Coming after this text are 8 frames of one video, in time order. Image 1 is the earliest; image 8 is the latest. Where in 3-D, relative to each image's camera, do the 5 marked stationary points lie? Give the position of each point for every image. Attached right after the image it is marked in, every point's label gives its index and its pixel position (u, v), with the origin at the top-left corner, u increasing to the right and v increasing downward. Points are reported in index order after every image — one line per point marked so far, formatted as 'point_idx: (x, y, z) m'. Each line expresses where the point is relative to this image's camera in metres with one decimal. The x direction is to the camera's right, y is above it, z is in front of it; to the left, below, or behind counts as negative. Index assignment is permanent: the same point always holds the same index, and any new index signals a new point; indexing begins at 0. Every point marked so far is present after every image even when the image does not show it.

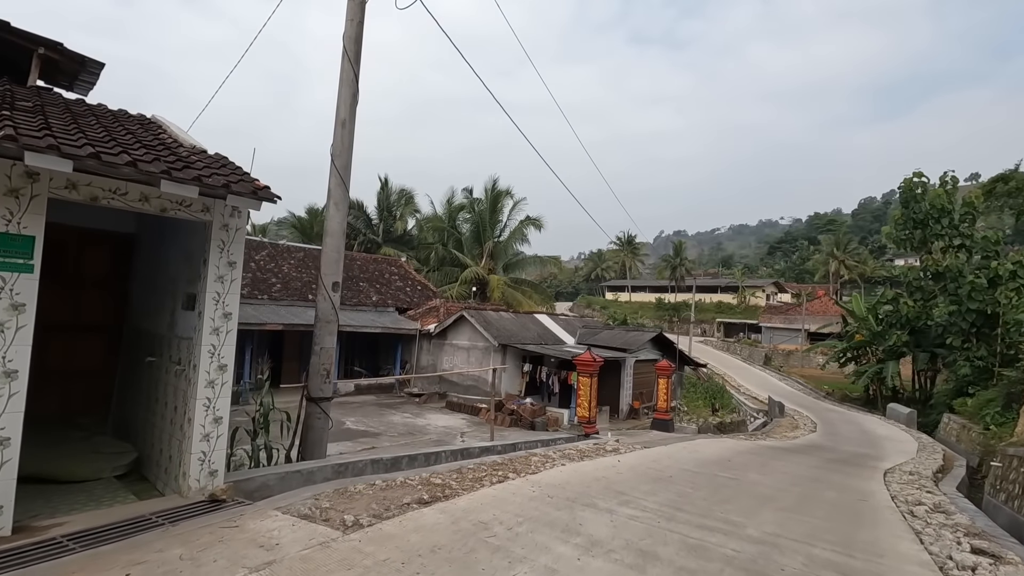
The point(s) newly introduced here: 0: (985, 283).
0: (+17.6, +0.2, +19.9) m
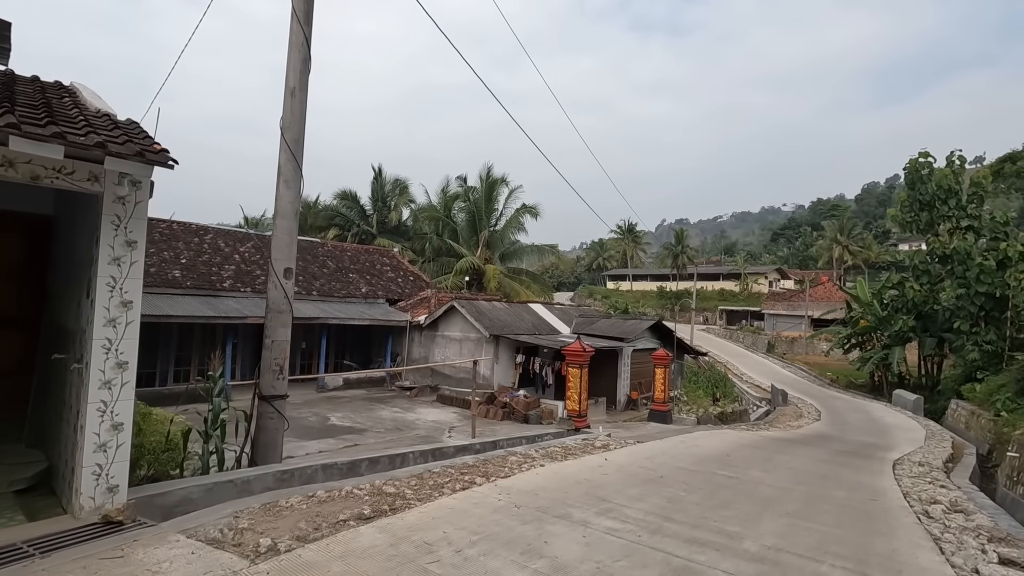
0: (+17.4, +0.8, +19.4) m
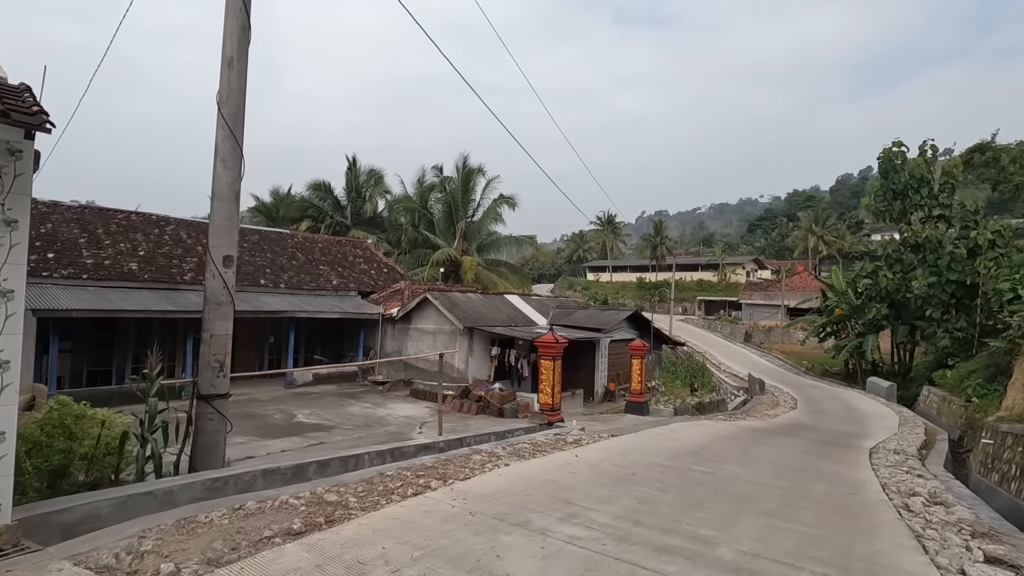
0: (+16.5, +1.3, +19.6) m
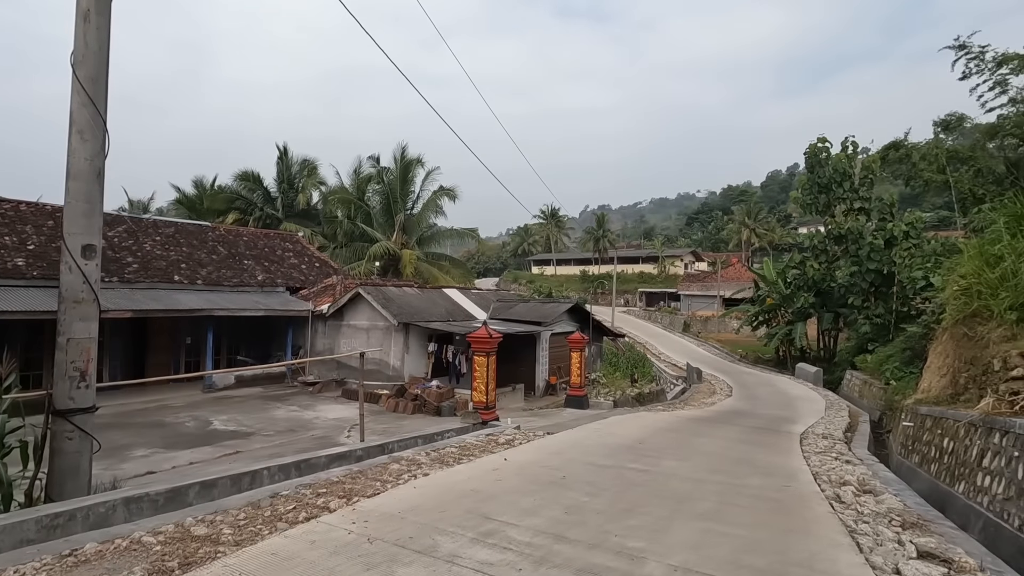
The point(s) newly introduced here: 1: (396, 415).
0: (+14.3, +1.7, +20.7) m
1: (-2.4, -2.6, +11.2) m
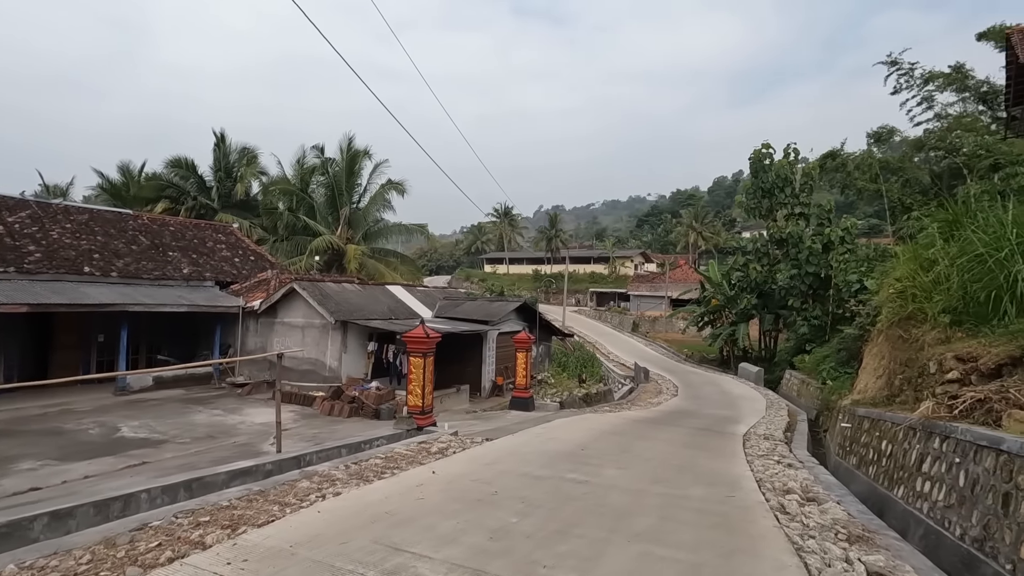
0: (+12.4, +1.6, +21.5) m
1: (-3.5, -2.5, +10.5) m
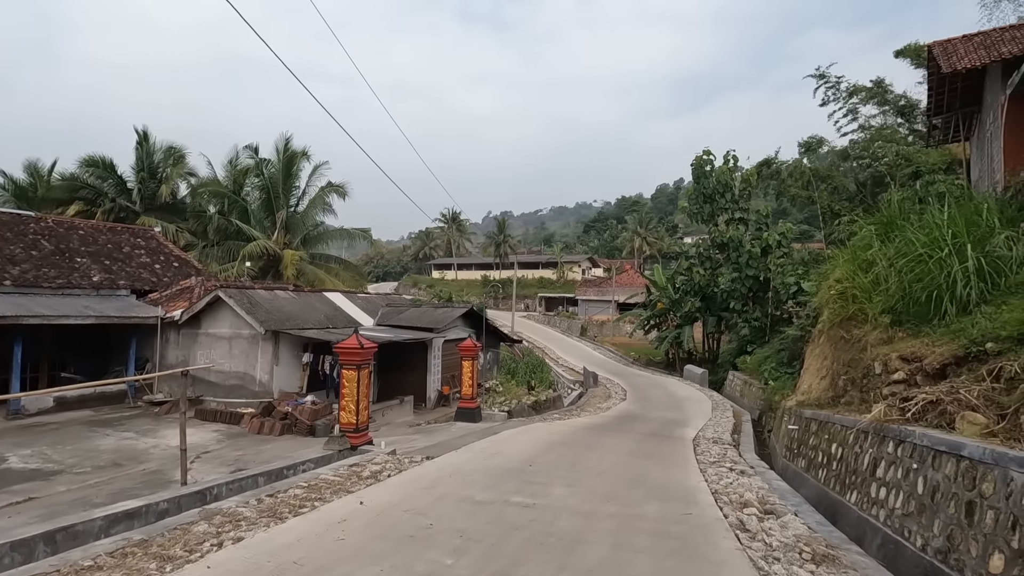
0: (+10.2, +1.5, +22.1) m
1: (-4.5, -2.7, +9.7) m
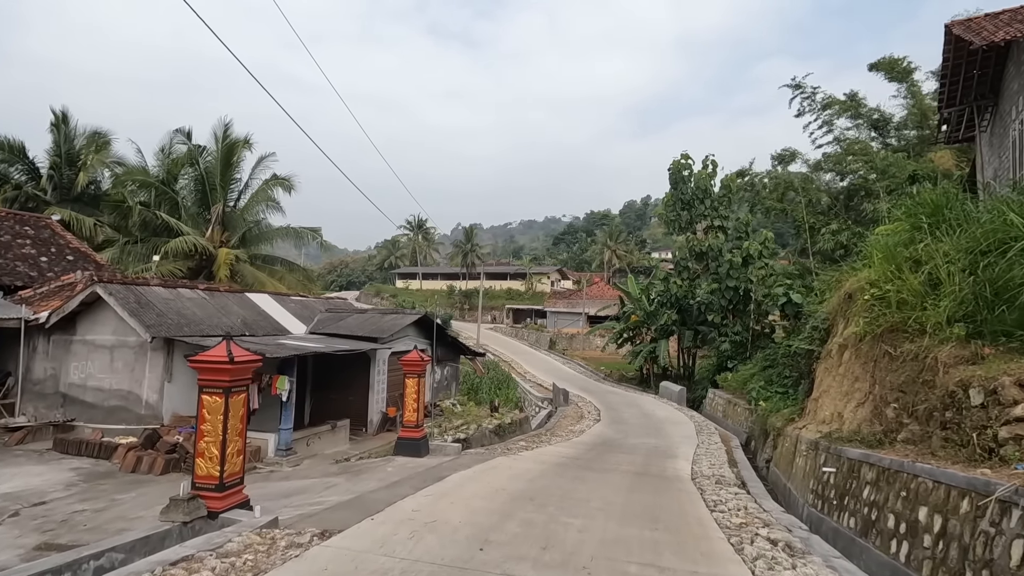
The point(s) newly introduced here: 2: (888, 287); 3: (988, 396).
0: (+8.9, +1.0, +20.7) m
1: (-5.2, -2.6, +7.3) m
2: (+4.7, 0.0, +6.6) m
3: (+3.7, -0.8, +4.2) m
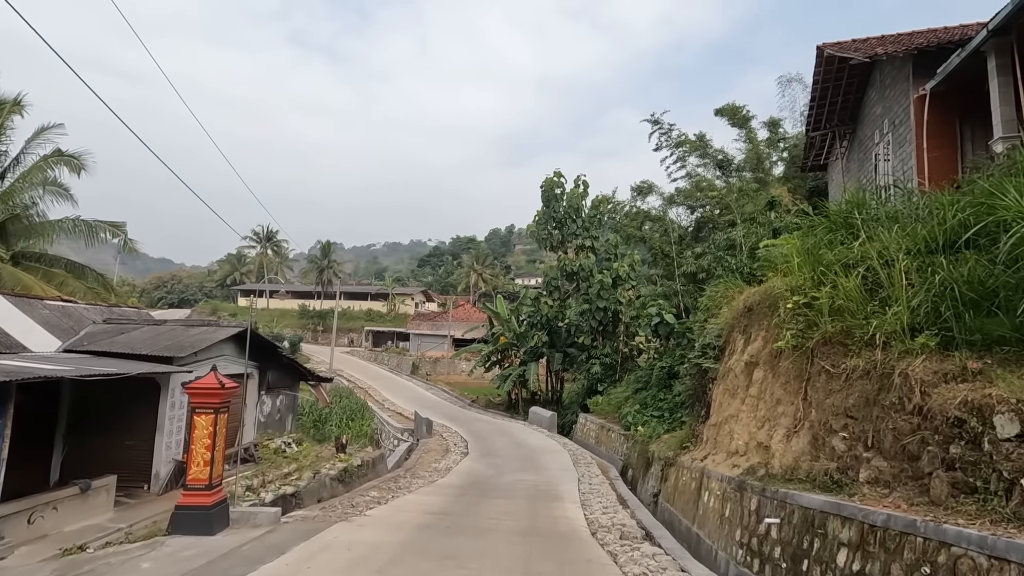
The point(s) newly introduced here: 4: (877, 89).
0: (+3.8, +0.2, +20.4) m
1: (-6.5, -2.4, +3.8) m
2: (+3.2, -0.1, +5.7) m
3: (+2.9, -0.8, +3.0) m
4: (+7.2, +3.9, +10.5) m
